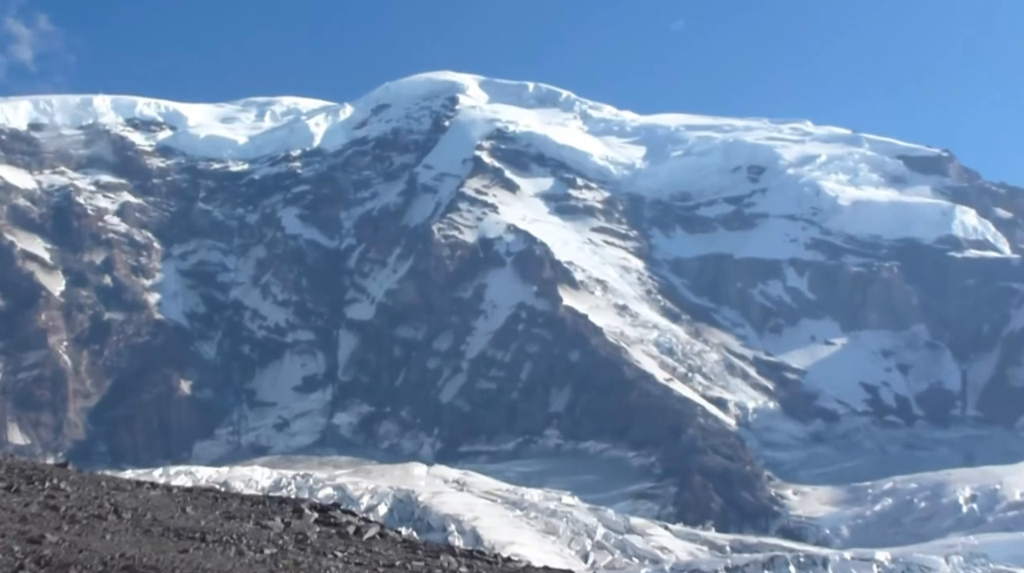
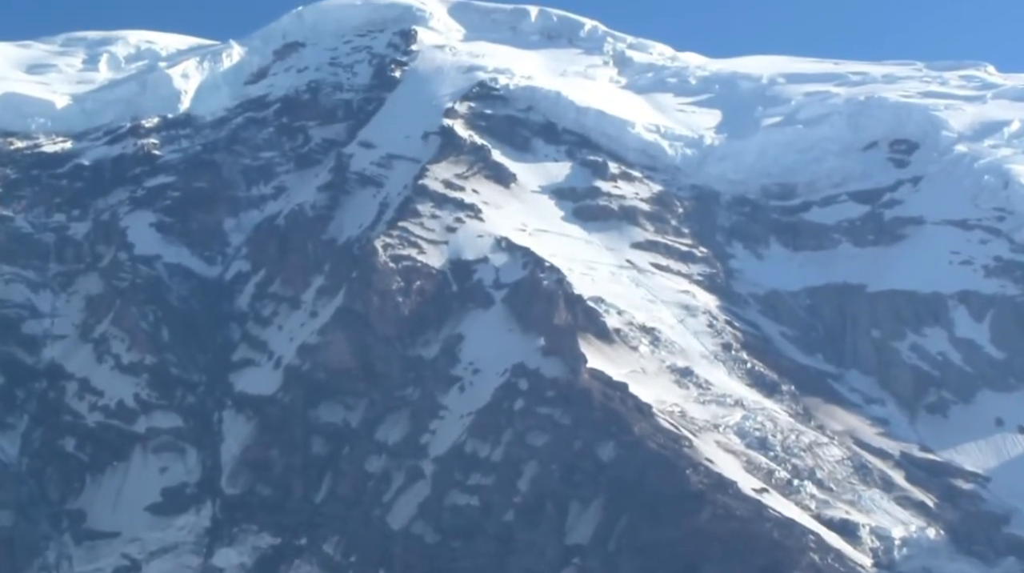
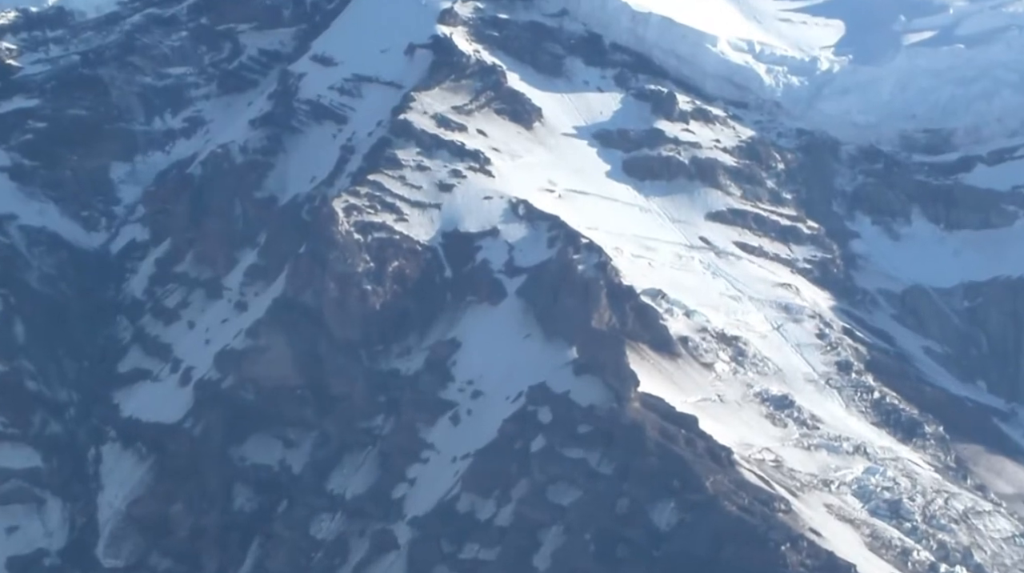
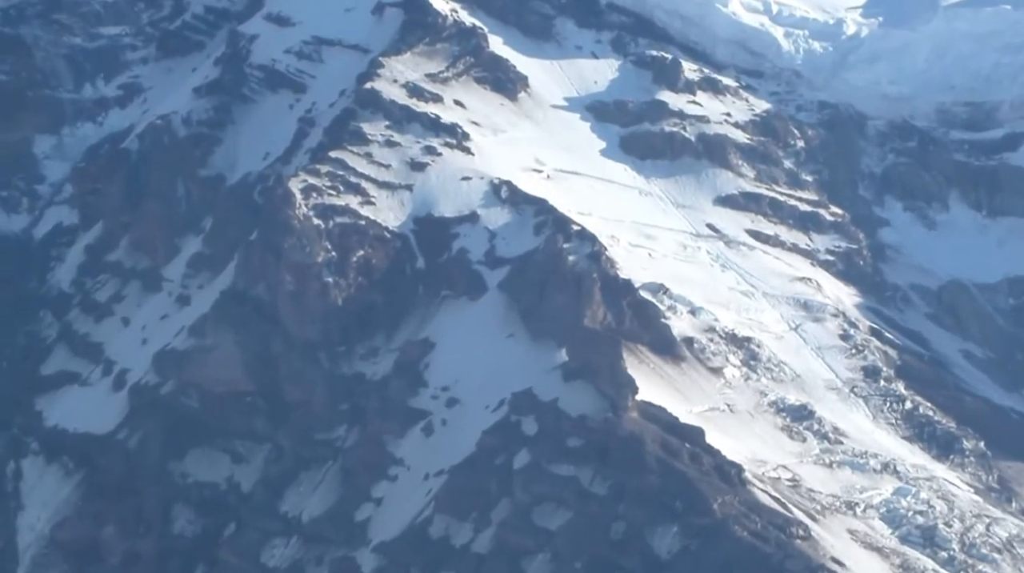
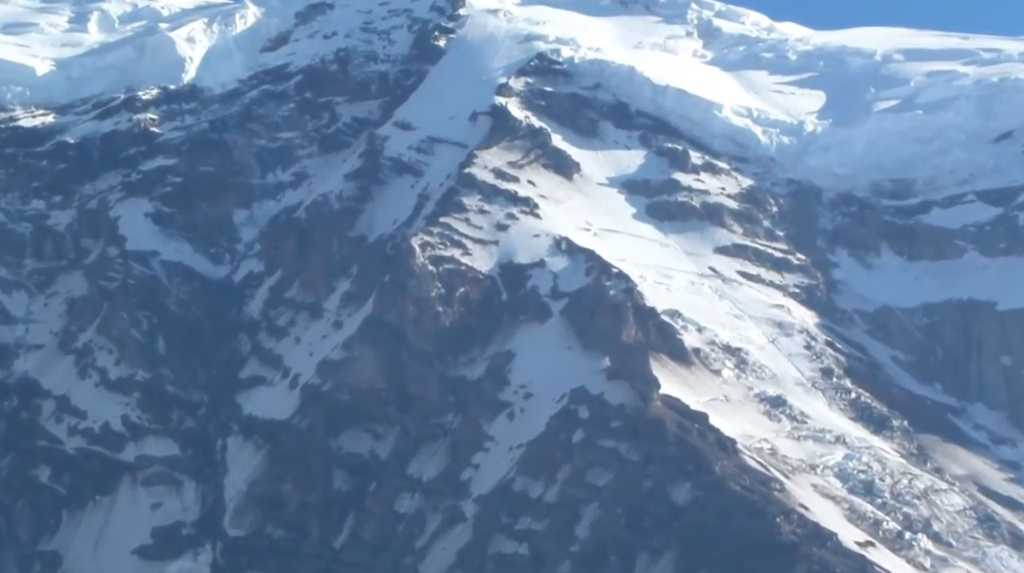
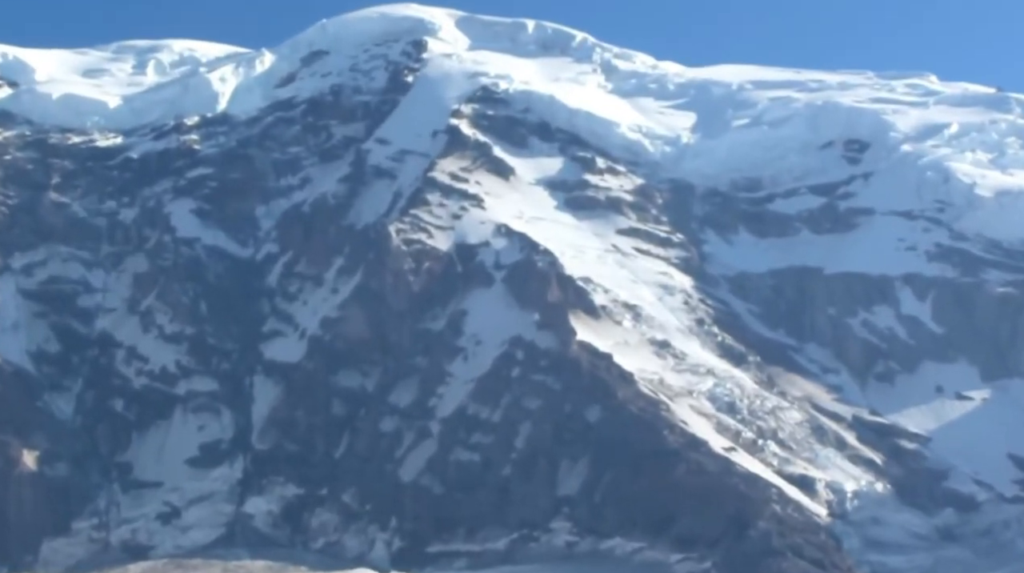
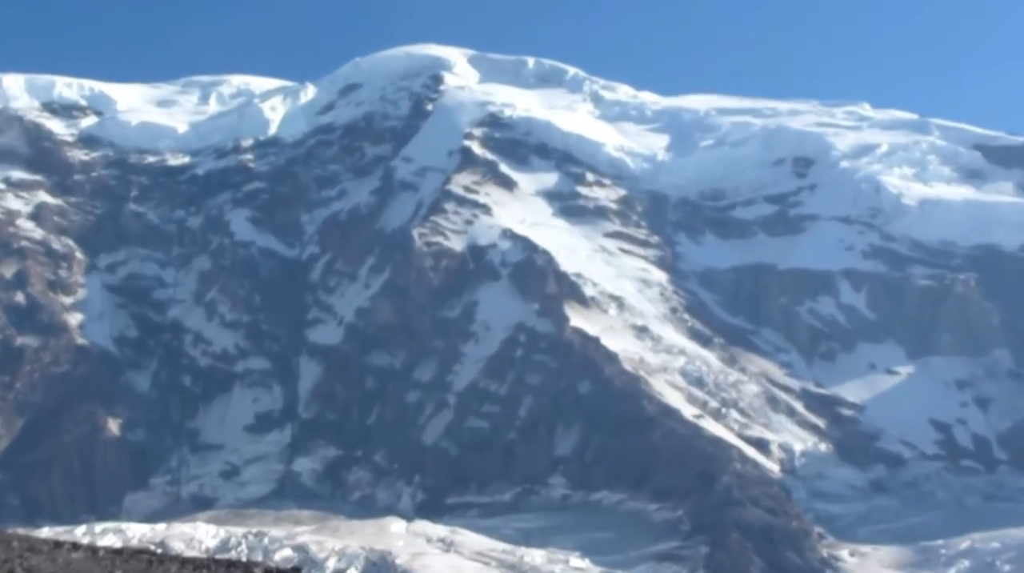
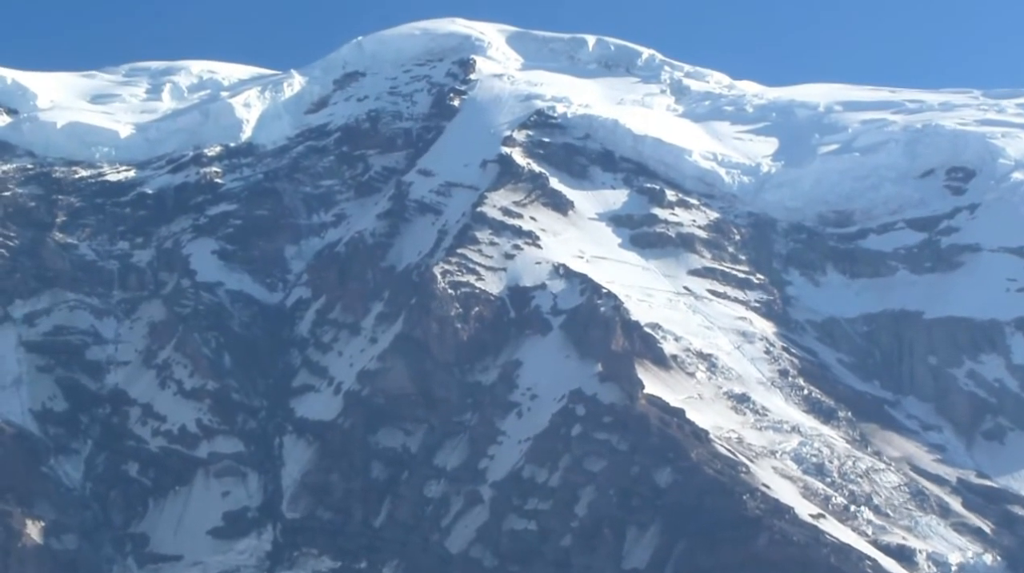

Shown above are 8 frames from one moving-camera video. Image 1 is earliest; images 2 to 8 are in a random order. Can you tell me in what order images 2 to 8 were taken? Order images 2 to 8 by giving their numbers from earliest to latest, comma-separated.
7, 6, 2, 8, 5, 3, 4
